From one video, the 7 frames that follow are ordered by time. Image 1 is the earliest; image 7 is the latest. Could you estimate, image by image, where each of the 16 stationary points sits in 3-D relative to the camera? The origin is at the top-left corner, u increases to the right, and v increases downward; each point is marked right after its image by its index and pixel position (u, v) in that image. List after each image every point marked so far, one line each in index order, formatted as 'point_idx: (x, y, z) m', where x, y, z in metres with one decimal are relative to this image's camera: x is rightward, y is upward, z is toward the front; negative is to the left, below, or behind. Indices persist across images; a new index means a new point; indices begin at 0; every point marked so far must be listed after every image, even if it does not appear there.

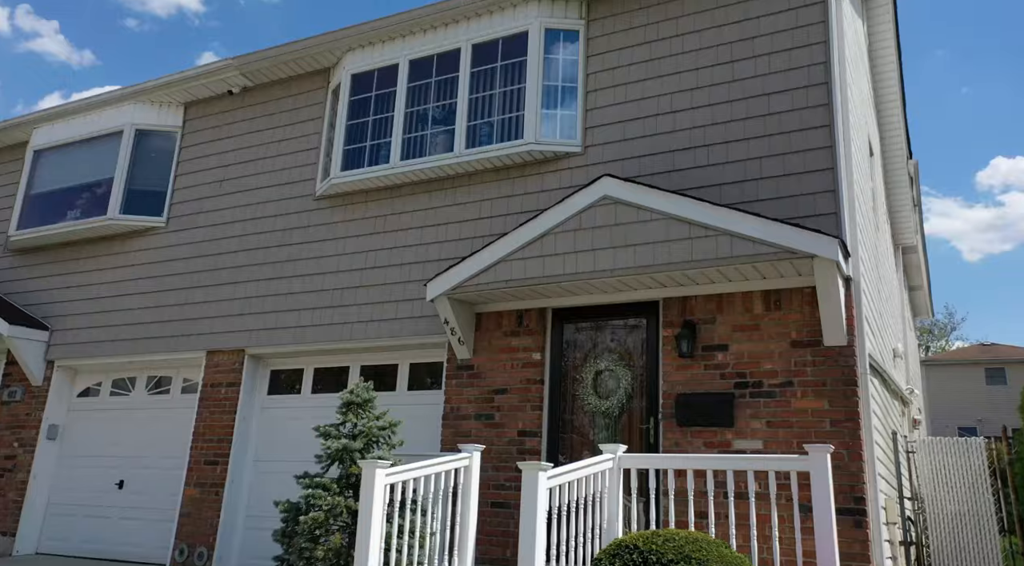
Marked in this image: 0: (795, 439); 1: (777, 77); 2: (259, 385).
0: (+2.1, -1.1, +6.0) m
1: (+2.2, +1.7, +6.9) m
2: (-2.7, -1.1, +8.9) m
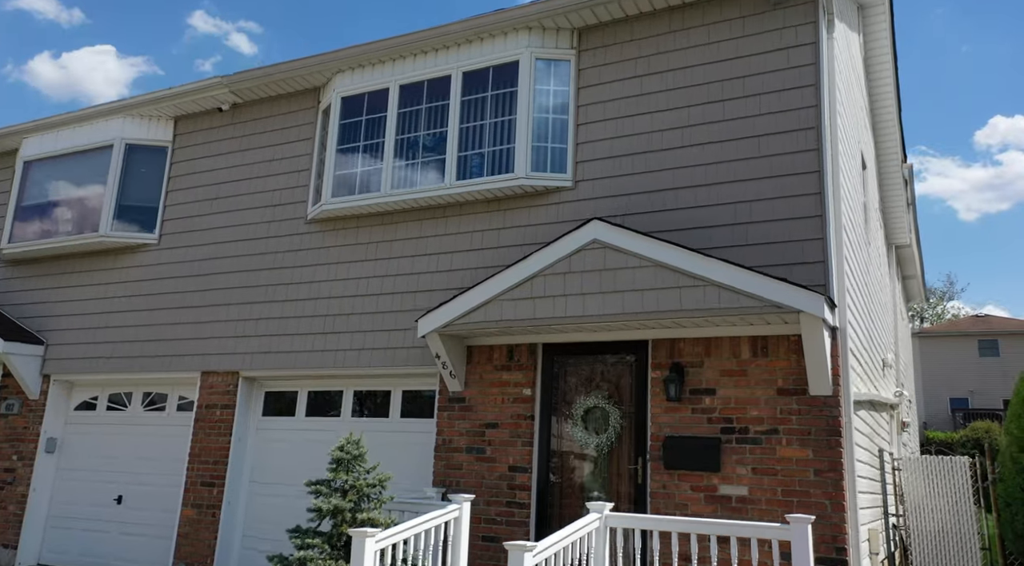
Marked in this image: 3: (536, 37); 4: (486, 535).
0: (+2.0, -1.5, +6.1) m
1: (+2.1, +1.3, +6.9) m
2: (-2.8, -1.3, +9.0) m
3: (+0.2, +2.3, +7.9) m
4: (-0.2, -2.2, +7.1) m
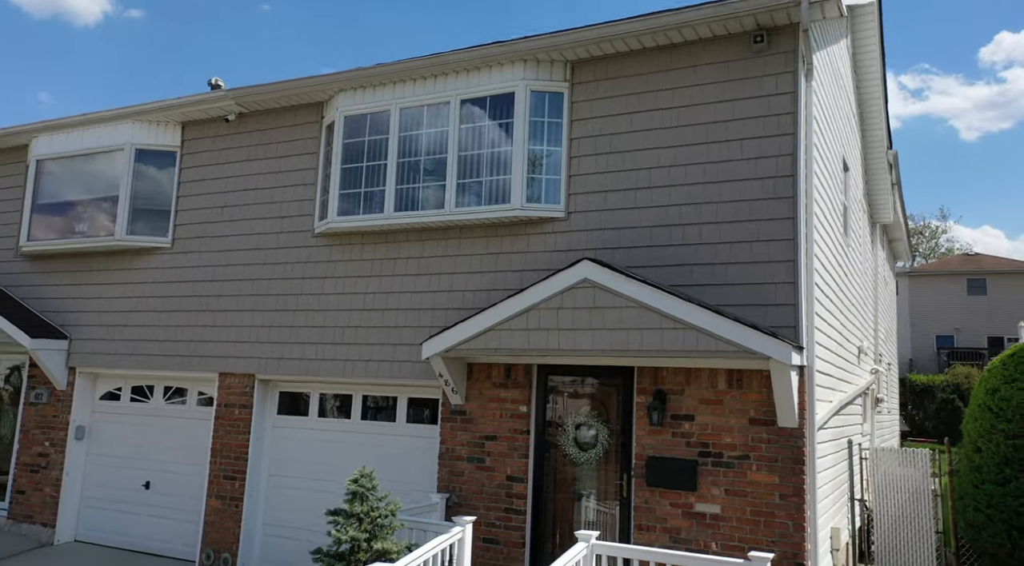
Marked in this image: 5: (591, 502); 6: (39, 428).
0: (+2.0, -1.9, +6.9) m
1: (+2.1, +1.0, +7.3) m
2: (-2.9, -1.4, +9.7) m
3: (+0.2, +2.1, +8.2) m
4: (-0.2, -2.4, +7.9) m
5: (+0.7, -2.0, +7.7) m
6: (-6.3, -1.9, +11.1) m
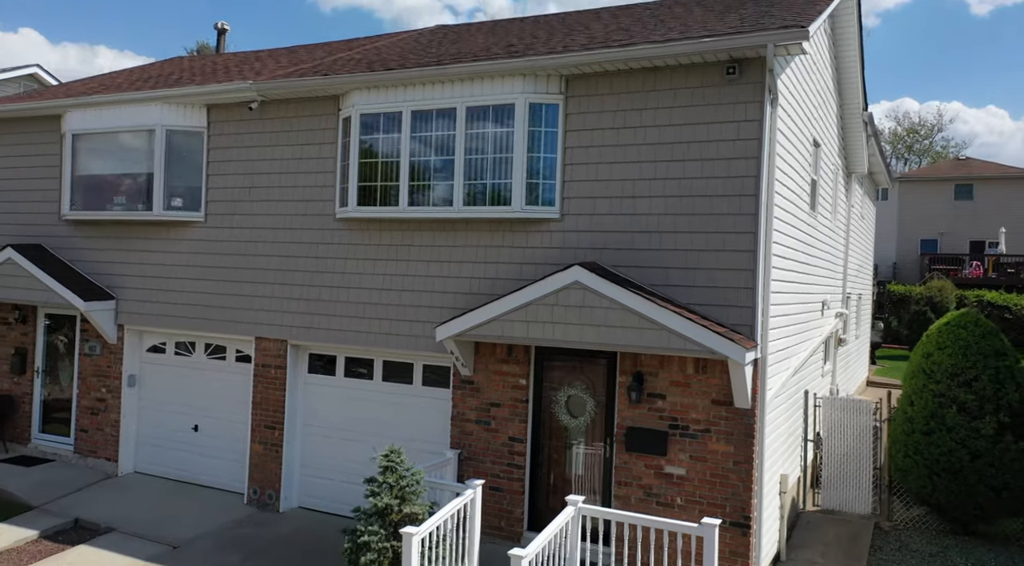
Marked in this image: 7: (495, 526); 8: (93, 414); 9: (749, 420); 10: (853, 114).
0: (+2.0, -1.9, +8.4) m
1: (+2.1, +1.0, +8.4) m
2: (-2.8, -1.1, +11.1) m
3: (+0.2, +2.2, +9.1) m
4: (-0.2, -2.3, +9.5) m
5: (+0.7, -1.9, +9.2) m
6: (-6.3, -1.4, +12.6) m
7: (-0.2, -2.8, +9.4) m
8: (-6.4, -2.0, +12.6) m
9: (+2.4, -1.4, +8.2) m
10: (+5.6, +2.8, +13.7) m
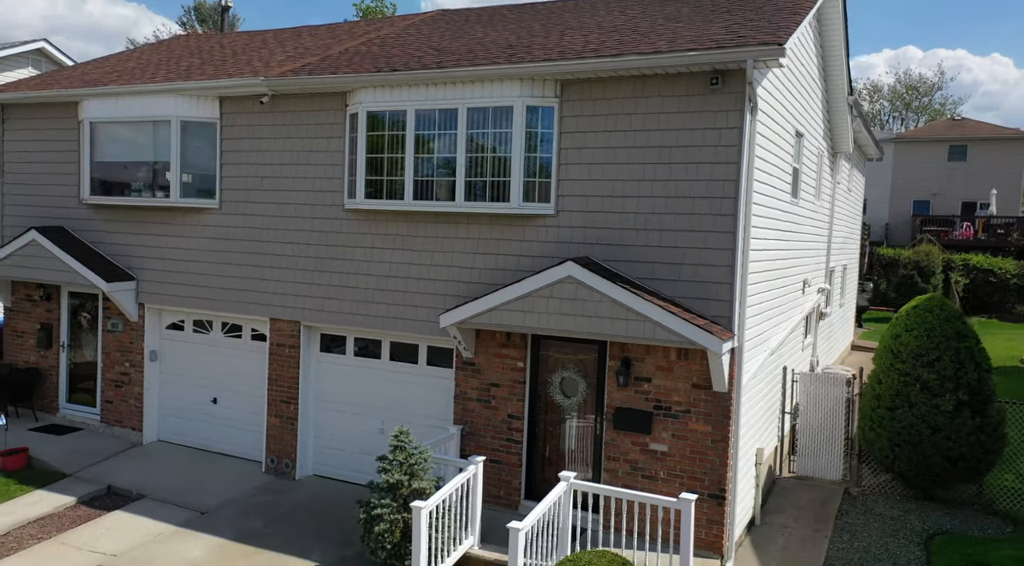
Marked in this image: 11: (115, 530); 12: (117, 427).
0: (+2.0, -1.8, +9.2) m
1: (+2.1, +1.1, +9.1) m
2: (-2.9, -0.9, +11.9) m
3: (+0.2, +2.3, +9.7) m
4: (-0.2, -2.2, +10.3) m
5: (+0.7, -1.8, +10.0) m
6: (-6.4, -1.1, +13.4) m
7: (-0.2, -2.7, +10.3) m
8: (-6.4, -1.7, +13.4) m
9: (+2.3, -1.3, +9.1) m
10: (+5.6, +3.2, +14.3) m
11: (-4.9, -3.1, +10.2) m
12: (-6.4, -2.3, +13.4) m
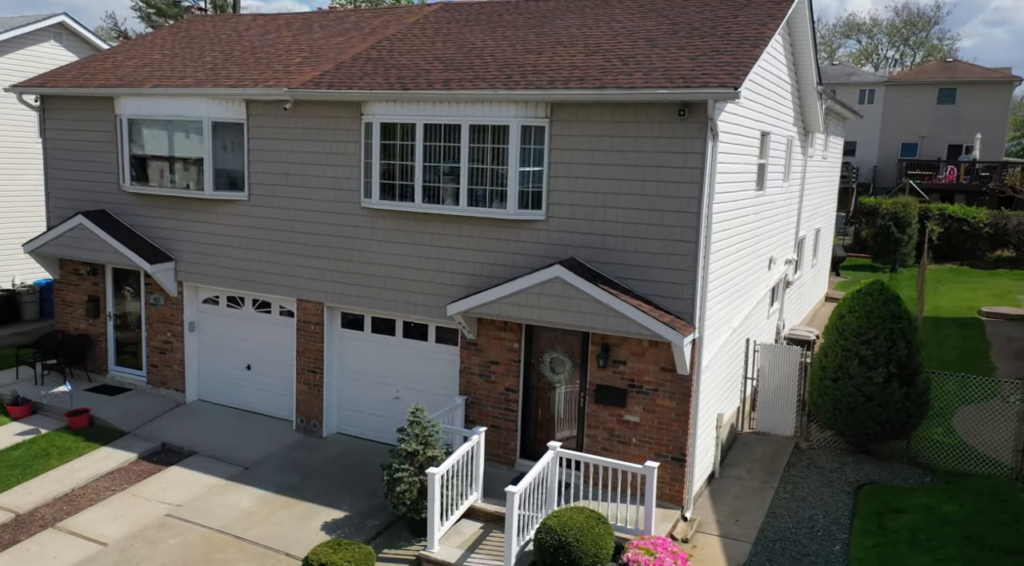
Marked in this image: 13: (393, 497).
0: (+1.9, -1.8, +11.0) m
1: (+2.0, +1.1, +10.6) m
2: (-2.9, -0.6, +13.6) m
3: (+0.1, +2.4, +11.1) m
4: (-0.3, -2.1, +12.2) m
5: (+0.7, -1.7, +11.8) m
6: (-6.4, -0.7, +15.1) m
7: (-0.2, -2.5, +12.2) m
8: (-6.4, -1.3, +15.2) m
9: (+2.3, -1.3, +10.8) m
10: (+5.6, +3.7, +15.6) m
11: (-4.9, -3.0, +12.2) m
12: (-6.5, -1.9, +15.3) m
13: (-1.5, -2.7, +10.4) m
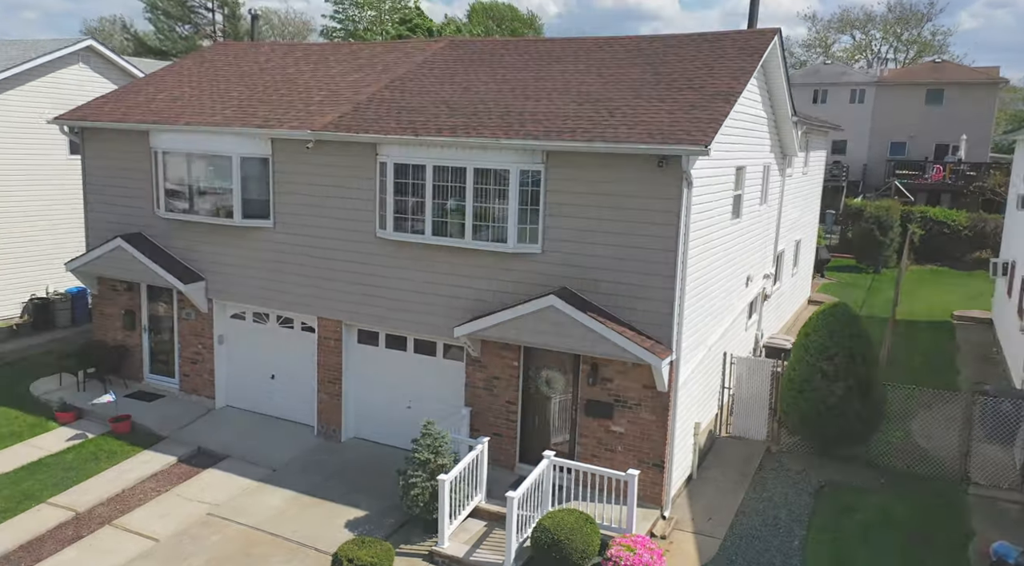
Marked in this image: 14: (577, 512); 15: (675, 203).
0: (+1.9, -2.2, +12.5) m
1: (+2.0, +0.7, +12.0) m
2: (-2.9, -1.0, +15.1) m
3: (+0.1, +1.9, +12.5) m
4: (-0.3, -2.5, +13.7) m
5: (+0.7, -2.1, +13.3) m
6: (-6.4, -1.0, +16.6) m
7: (-0.2, -2.9, +13.7) m
8: (-6.4, -1.6, +16.7) m
9: (+2.3, -1.7, +12.3) m
10: (+5.6, +3.4, +17.0) m
11: (-4.9, -3.3, +13.7) m
12: (-6.5, -2.3, +16.8) m
13: (-1.5, -3.1, +12.0) m
14: (+0.9, -3.1, +11.3) m
15: (+2.3, +1.2, +11.8) m
